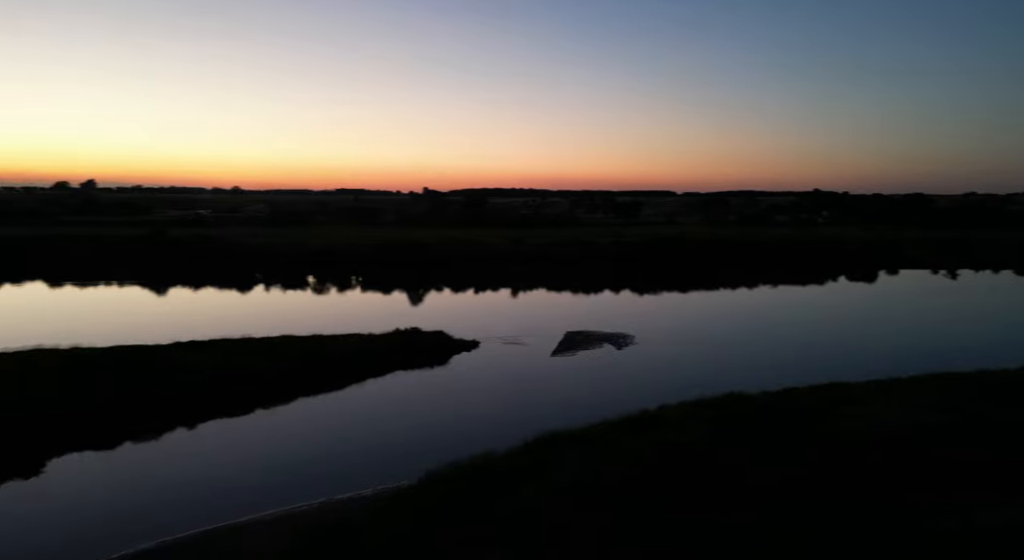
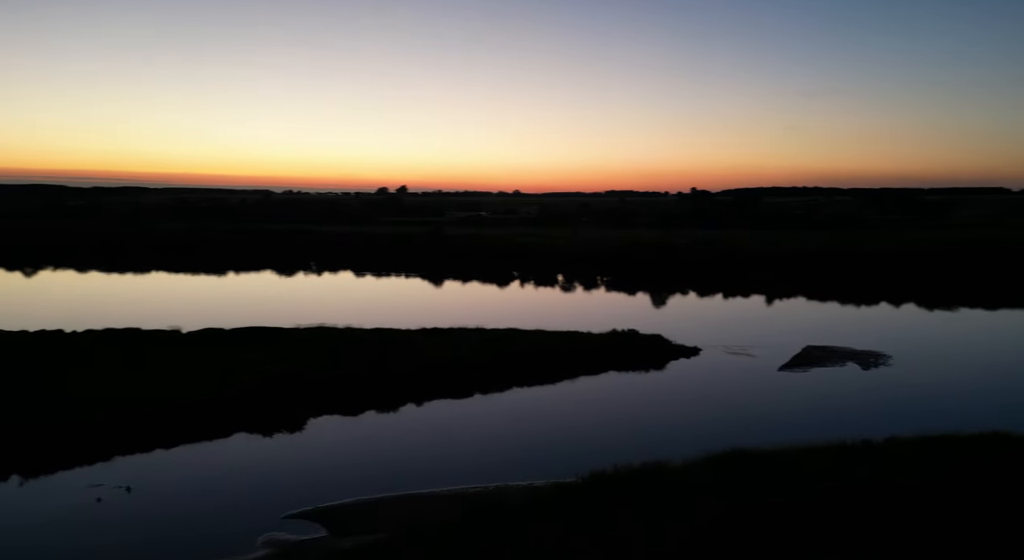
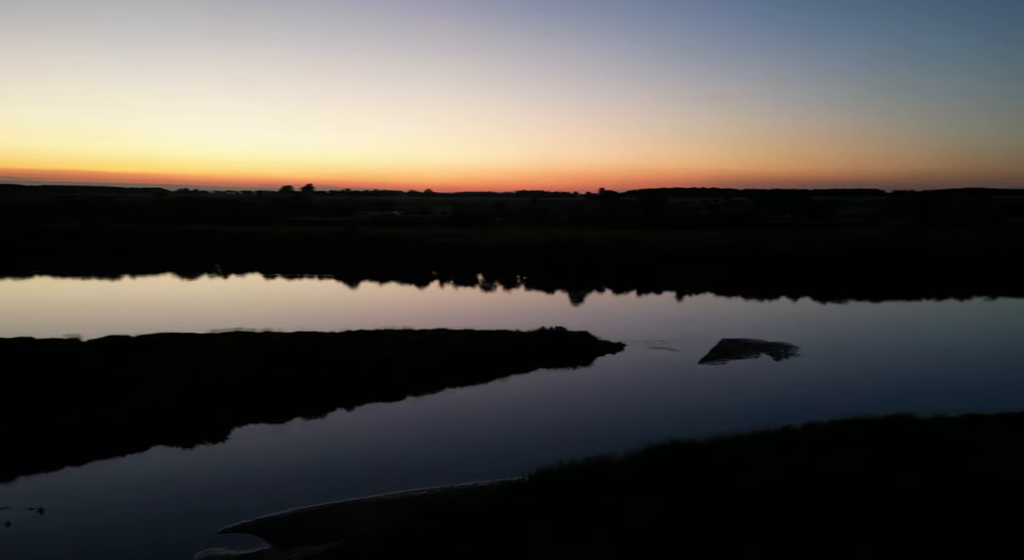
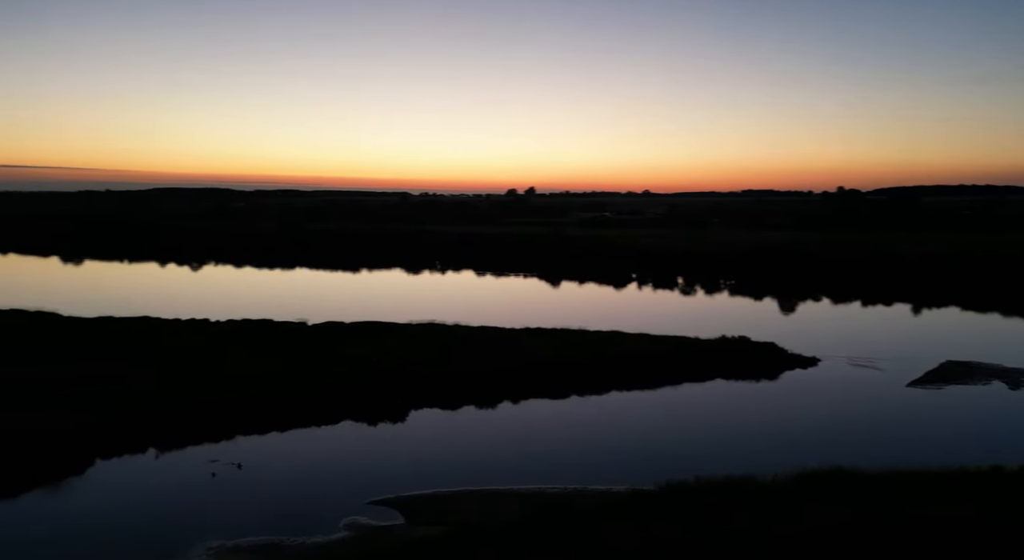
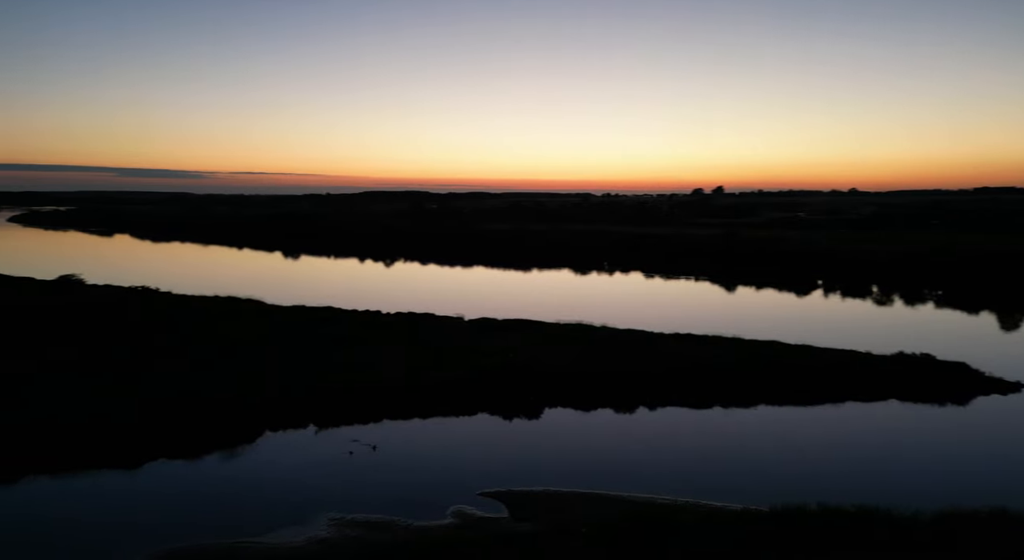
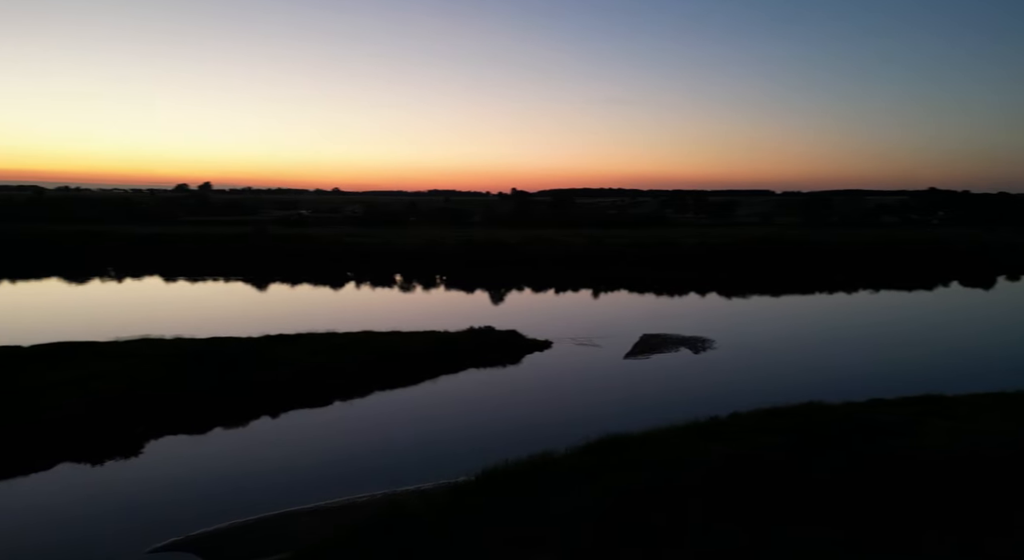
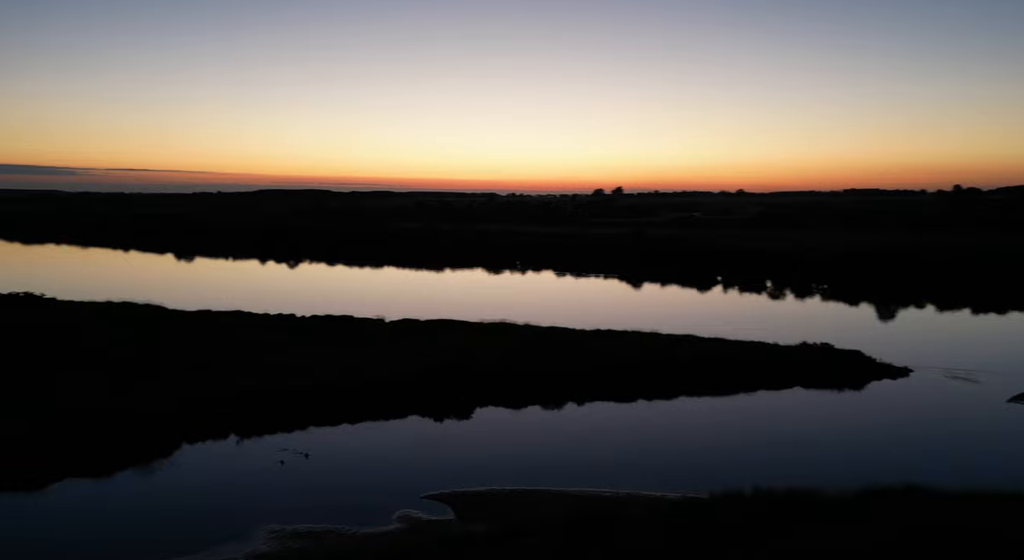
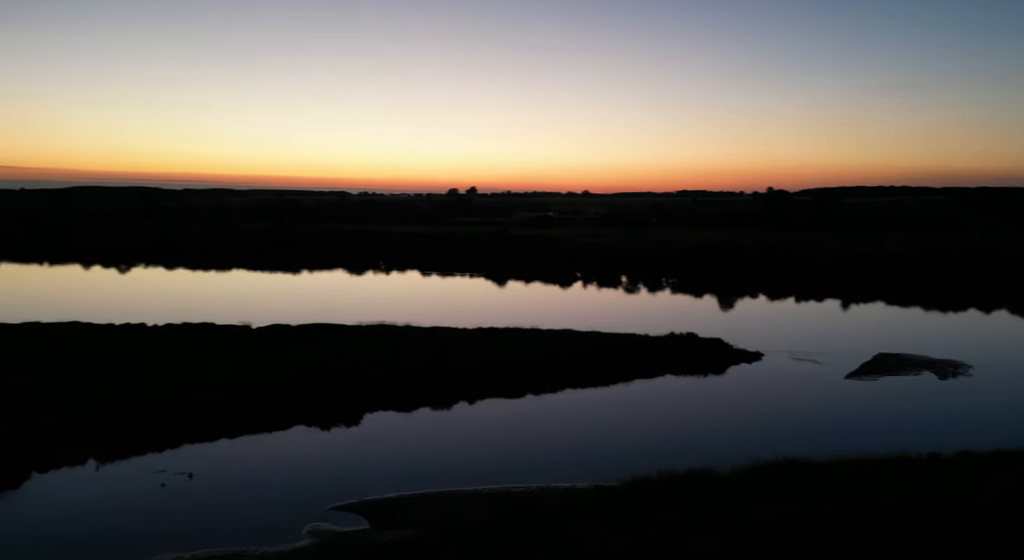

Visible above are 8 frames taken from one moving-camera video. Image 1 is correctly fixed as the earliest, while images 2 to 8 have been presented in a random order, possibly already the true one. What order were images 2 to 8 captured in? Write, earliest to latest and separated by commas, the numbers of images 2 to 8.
6, 3, 2, 8, 4, 7, 5
